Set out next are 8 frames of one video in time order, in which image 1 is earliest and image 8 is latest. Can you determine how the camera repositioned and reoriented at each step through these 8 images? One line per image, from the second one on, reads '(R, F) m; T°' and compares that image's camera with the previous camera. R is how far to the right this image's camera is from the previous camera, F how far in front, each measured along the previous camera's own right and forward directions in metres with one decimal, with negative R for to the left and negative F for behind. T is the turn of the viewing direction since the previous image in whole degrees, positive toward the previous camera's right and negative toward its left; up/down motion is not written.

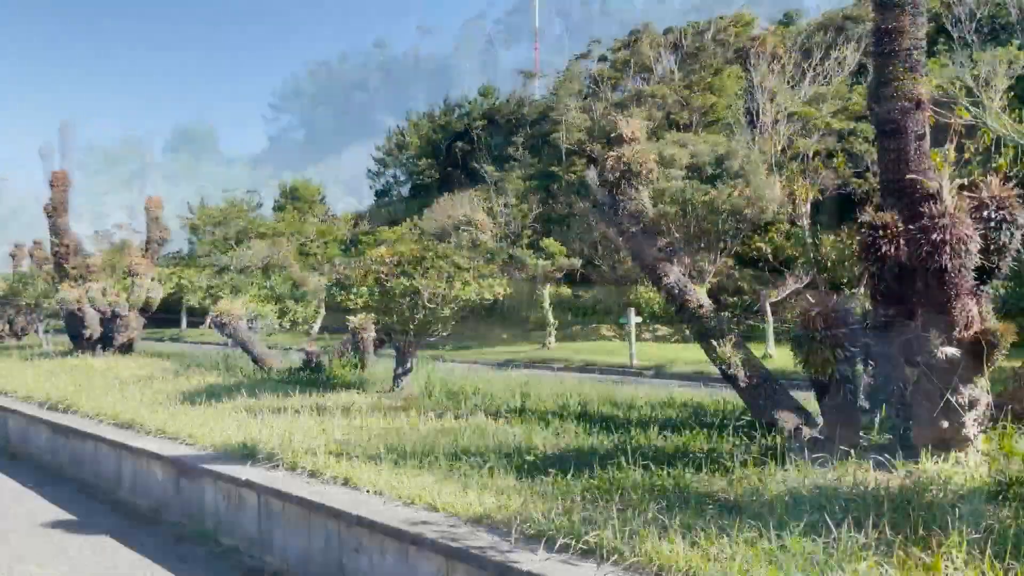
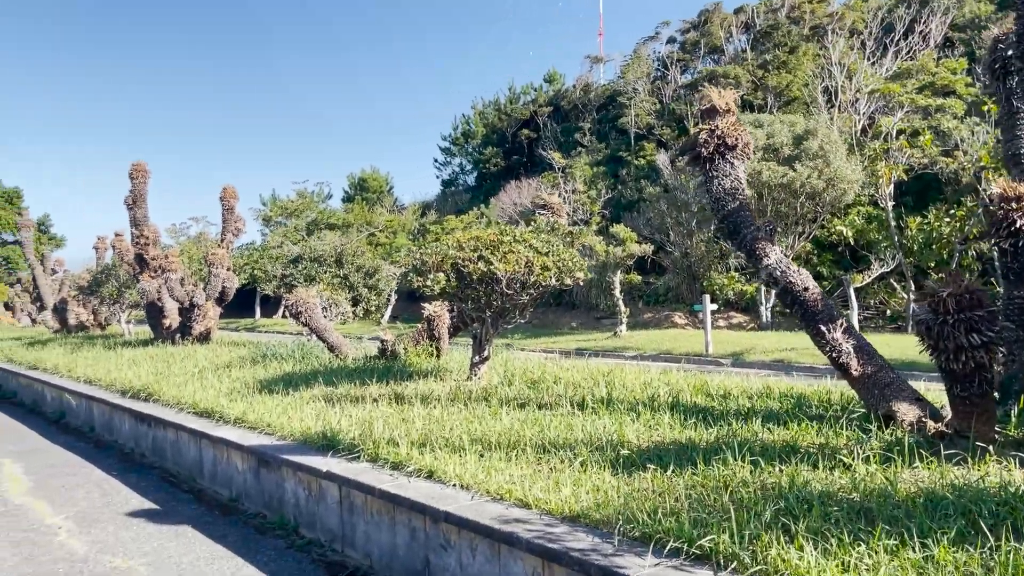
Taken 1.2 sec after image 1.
(-0.1, +0.3) m; -4°
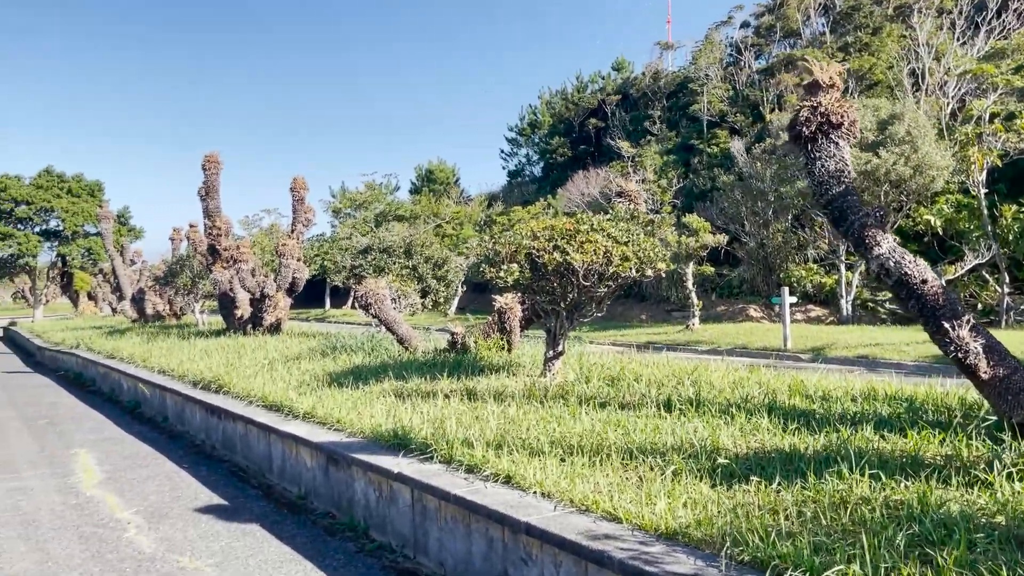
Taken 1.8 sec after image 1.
(-0.1, +0.4) m; -4°
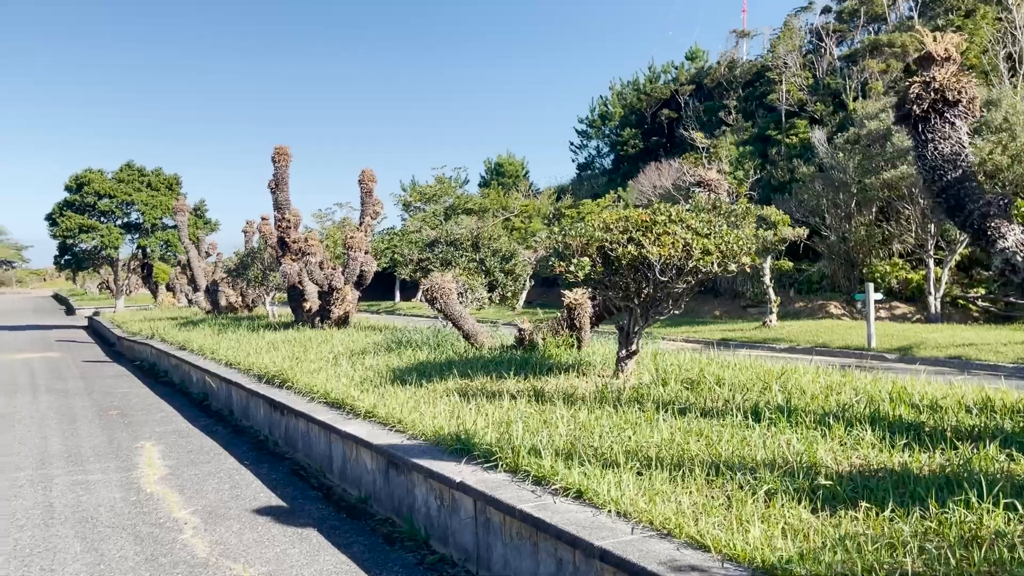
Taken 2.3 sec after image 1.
(0.0, +0.4) m; -5°
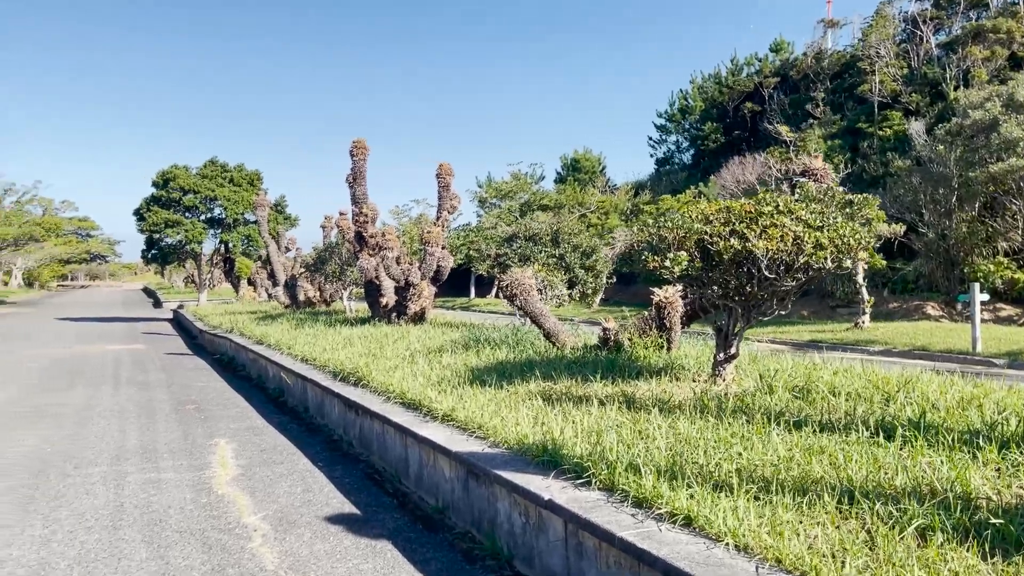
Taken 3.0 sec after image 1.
(-0.1, +0.5) m; -5°
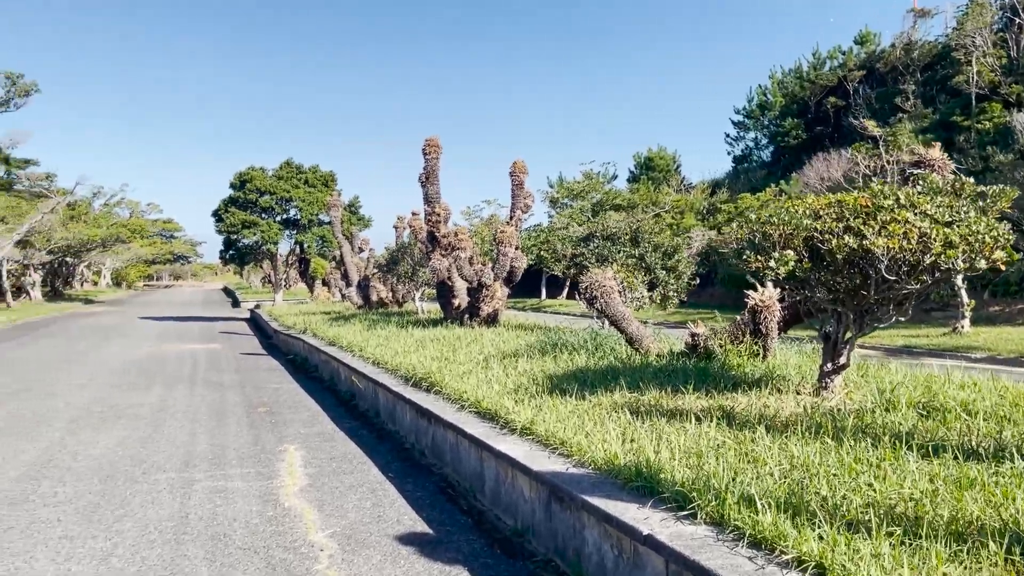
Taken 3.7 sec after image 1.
(-0.1, +0.5) m; -5°
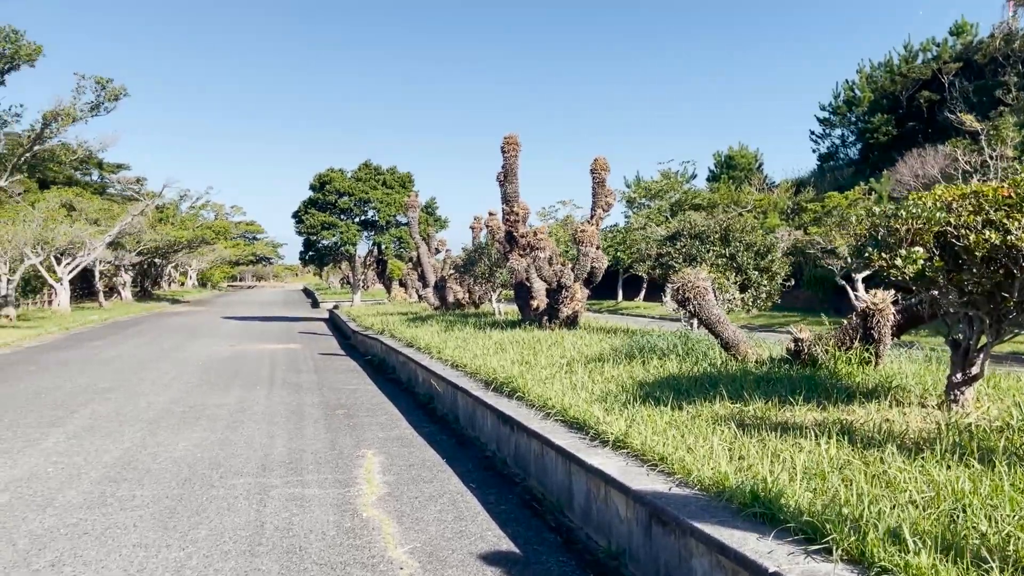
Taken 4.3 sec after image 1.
(-0.1, +0.4) m; -5°
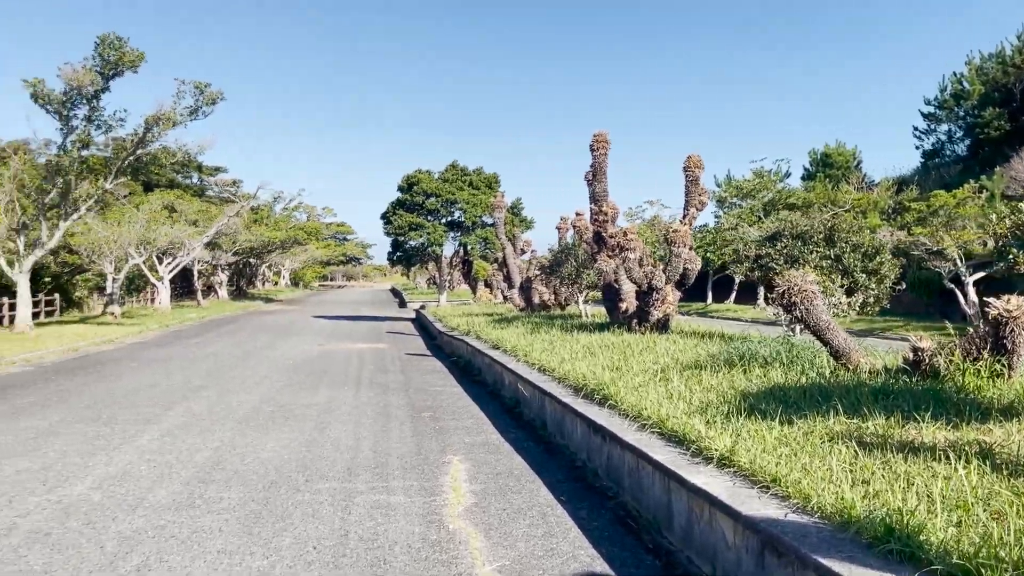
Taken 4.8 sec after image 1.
(-0.1, +0.3) m; -6°
